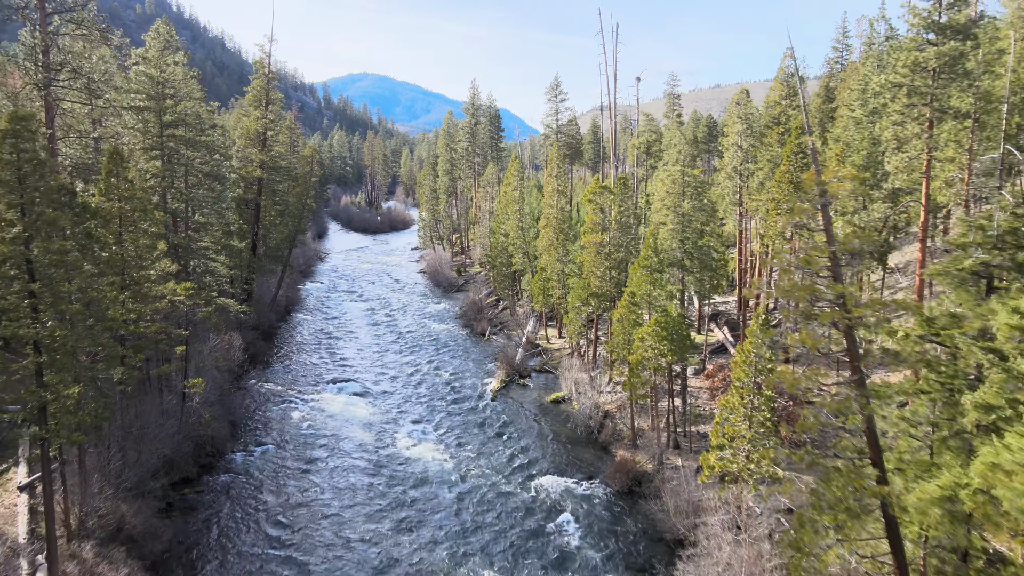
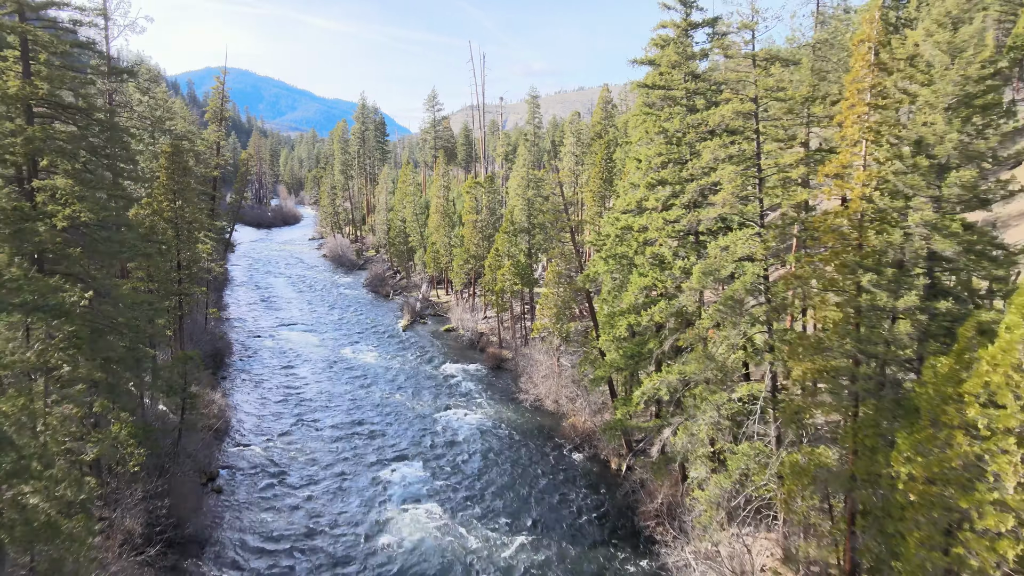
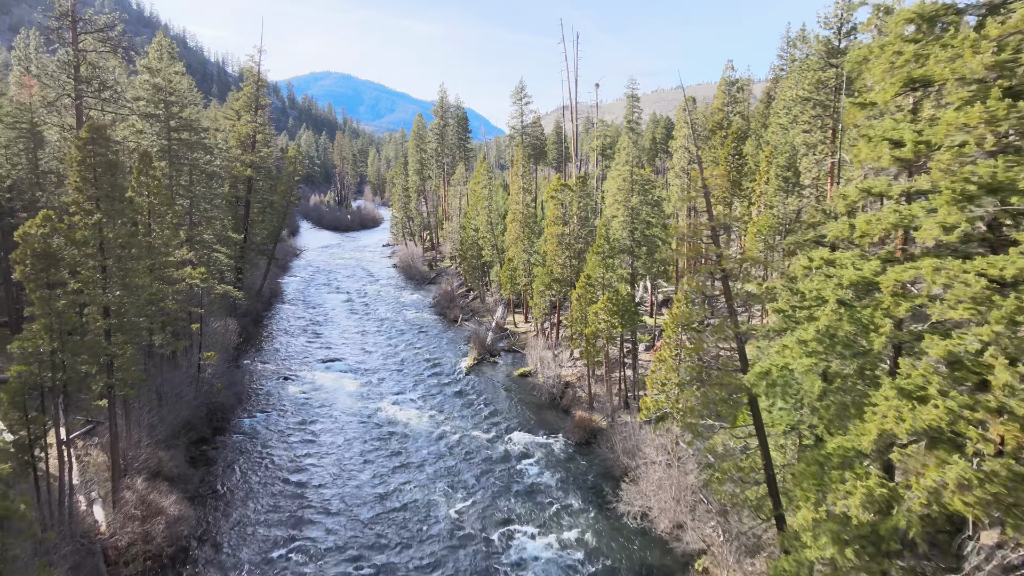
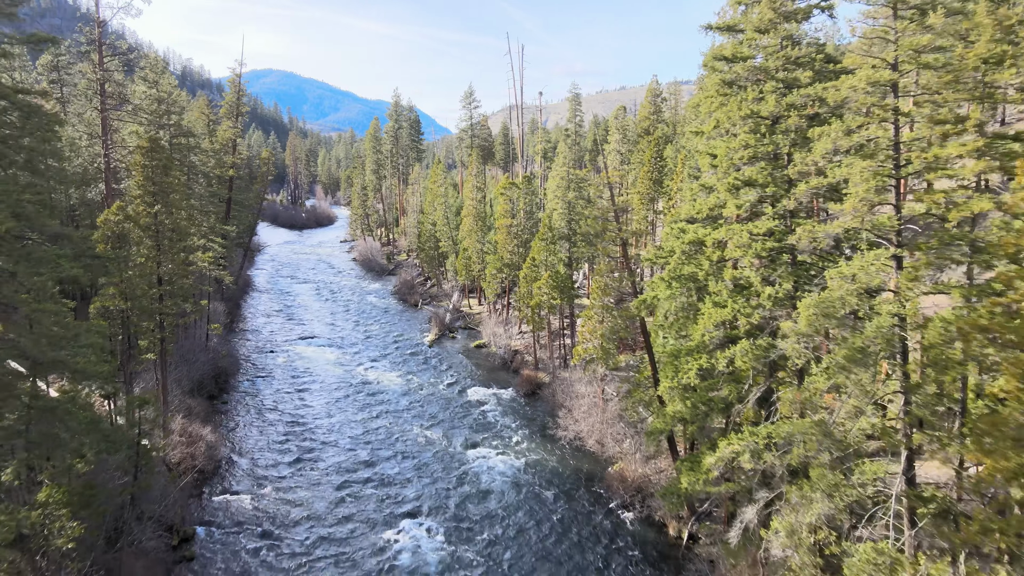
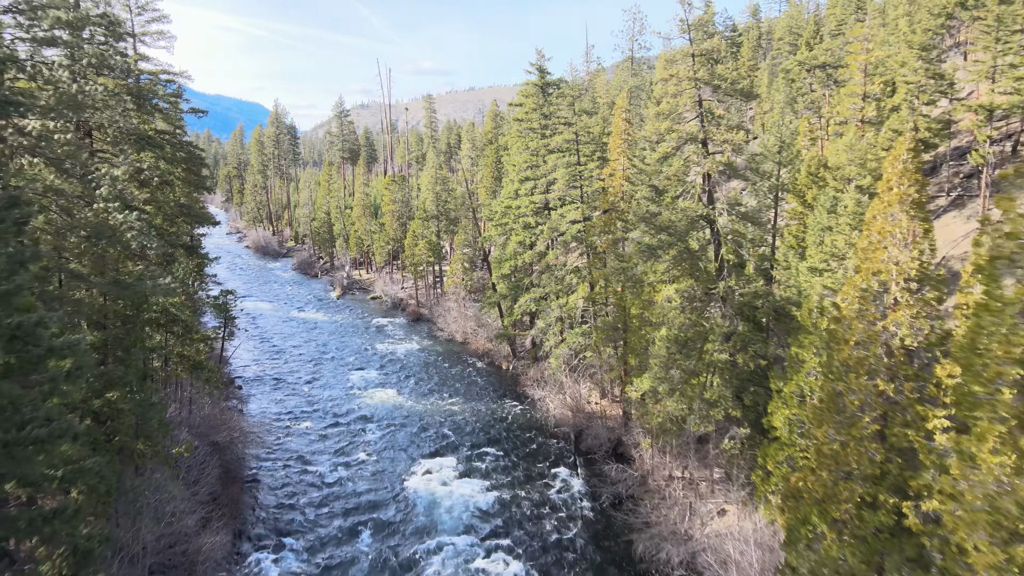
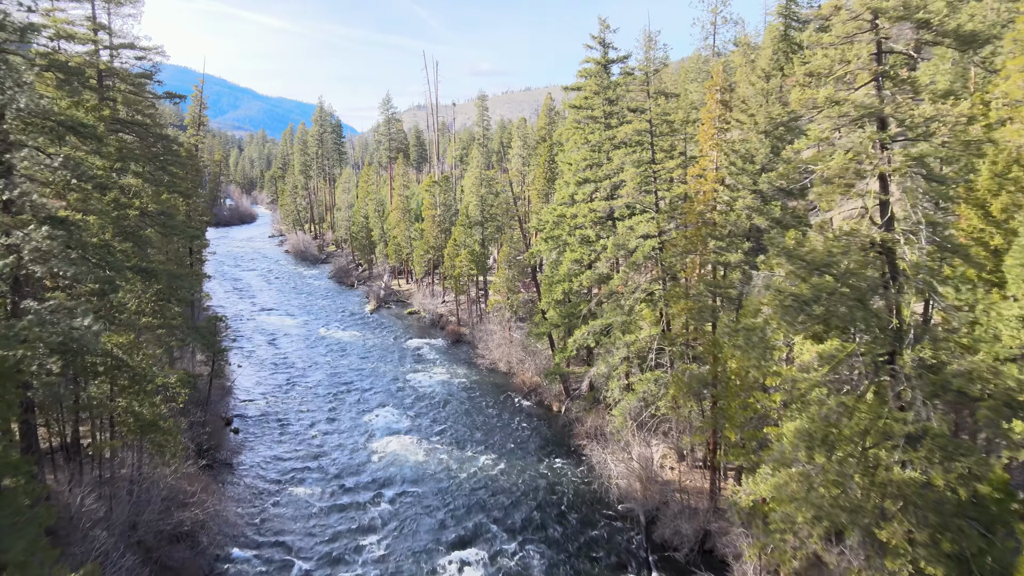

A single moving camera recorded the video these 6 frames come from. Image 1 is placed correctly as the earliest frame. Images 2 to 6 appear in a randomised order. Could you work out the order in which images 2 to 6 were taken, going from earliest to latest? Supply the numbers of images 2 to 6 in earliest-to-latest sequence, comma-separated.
3, 4, 2, 6, 5
